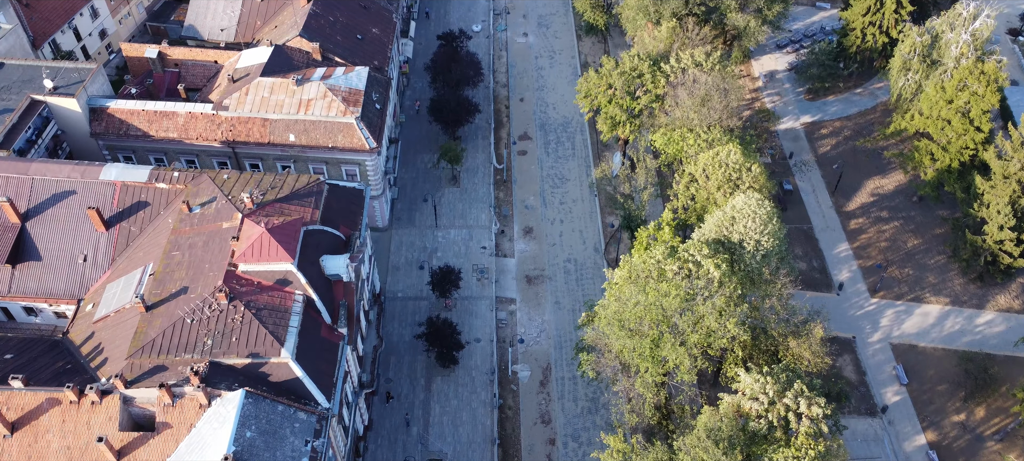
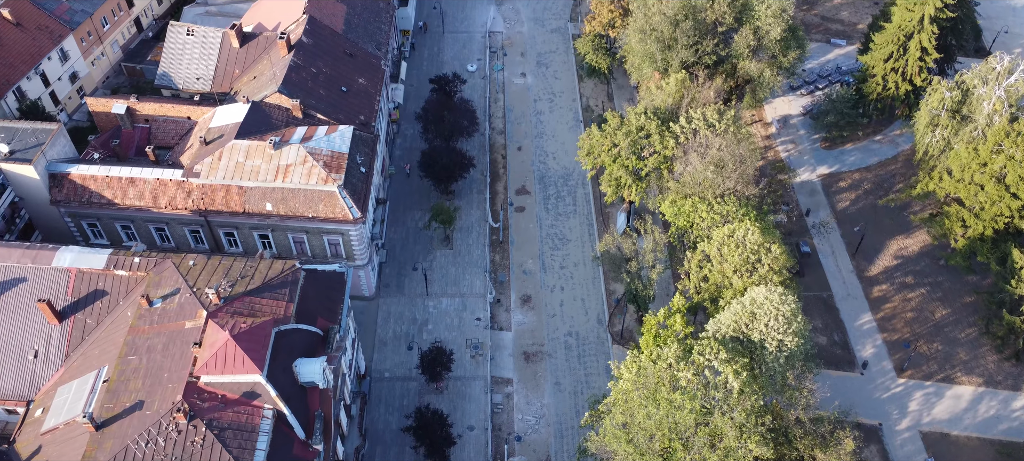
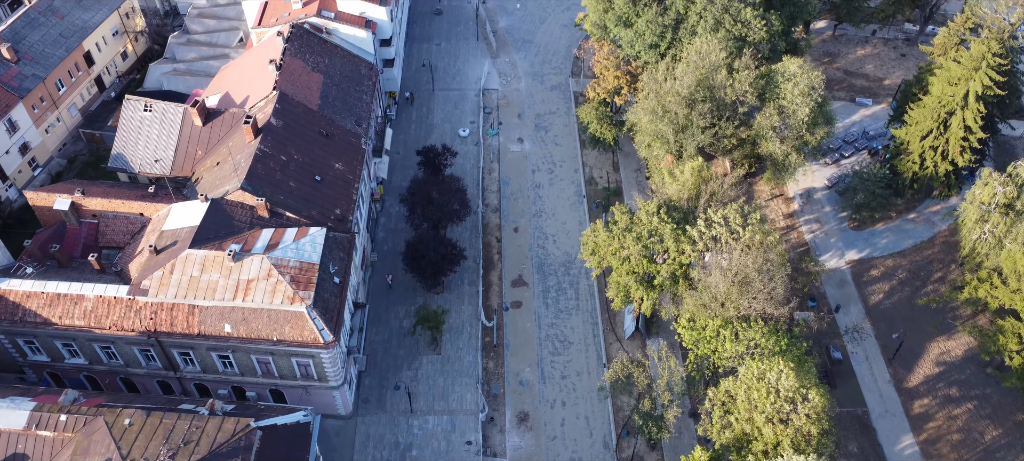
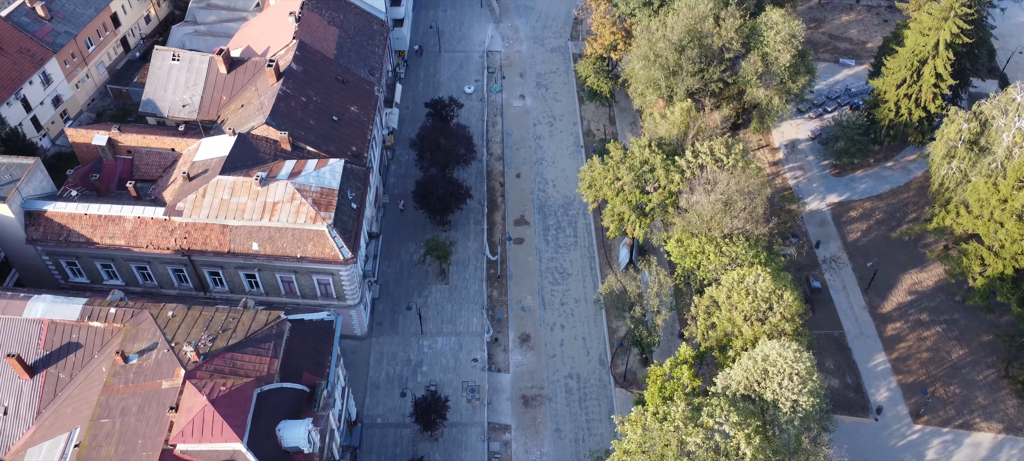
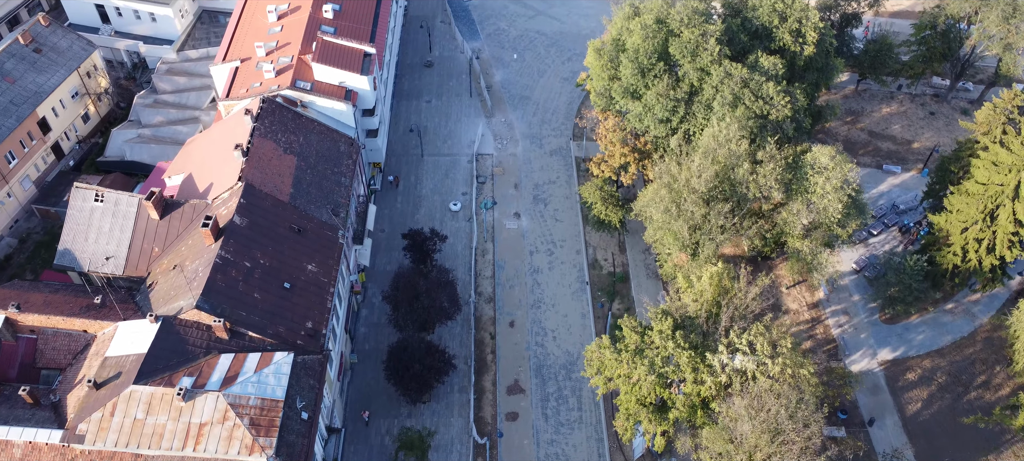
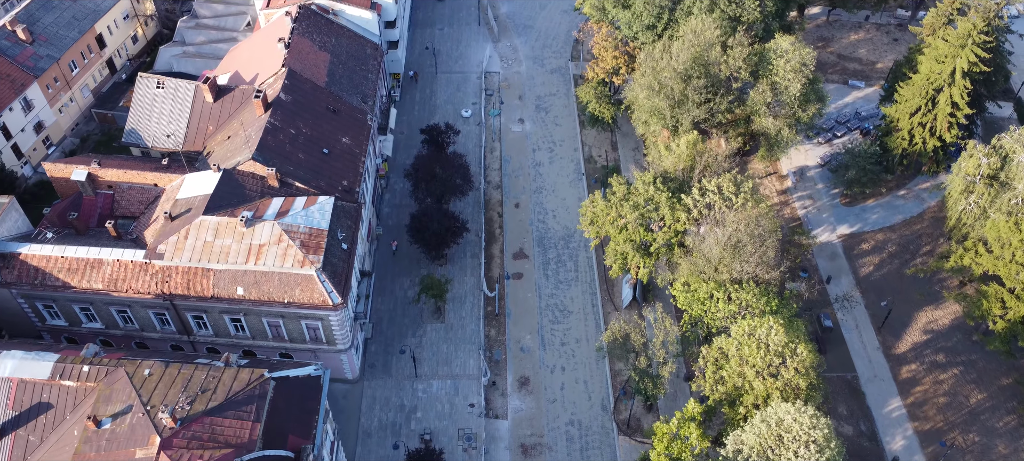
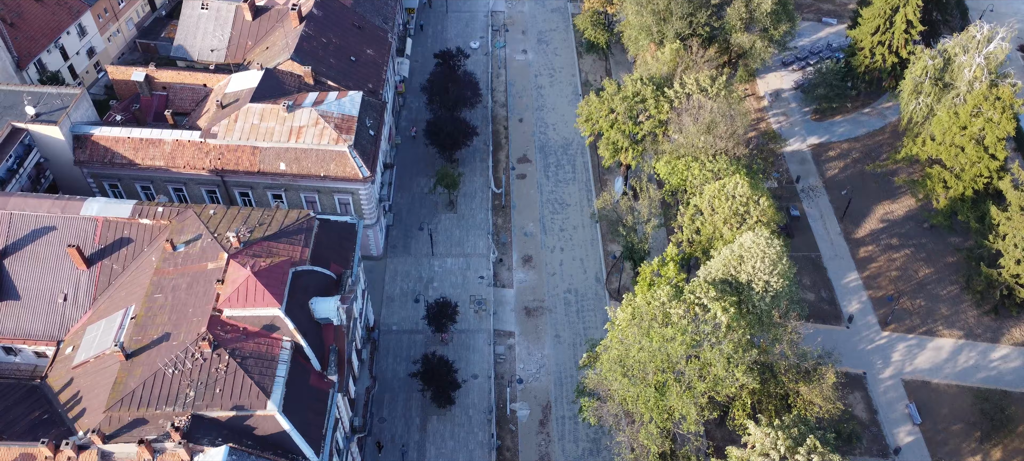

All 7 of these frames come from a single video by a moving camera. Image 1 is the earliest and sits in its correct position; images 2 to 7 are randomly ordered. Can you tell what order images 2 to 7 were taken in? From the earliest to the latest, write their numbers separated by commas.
7, 2, 4, 6, 3, 5
